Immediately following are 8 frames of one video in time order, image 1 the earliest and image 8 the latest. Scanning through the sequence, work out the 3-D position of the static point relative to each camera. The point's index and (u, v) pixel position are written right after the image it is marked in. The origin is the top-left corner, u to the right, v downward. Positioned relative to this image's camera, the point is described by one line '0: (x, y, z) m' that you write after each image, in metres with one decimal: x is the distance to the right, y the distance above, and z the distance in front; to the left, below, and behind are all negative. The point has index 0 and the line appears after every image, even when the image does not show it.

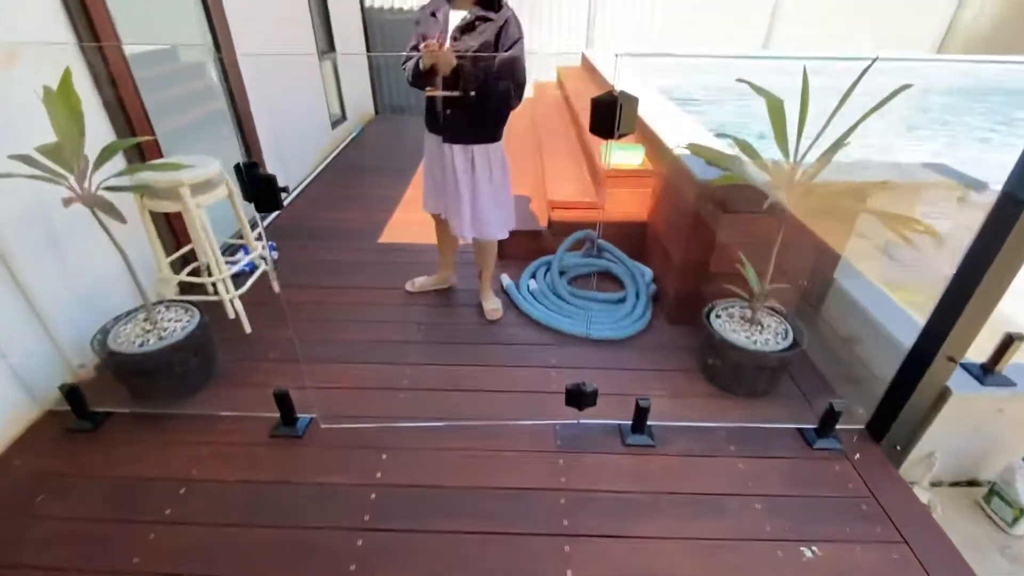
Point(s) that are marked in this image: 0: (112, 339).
0: (-1.5, -0.2, +1.8) m
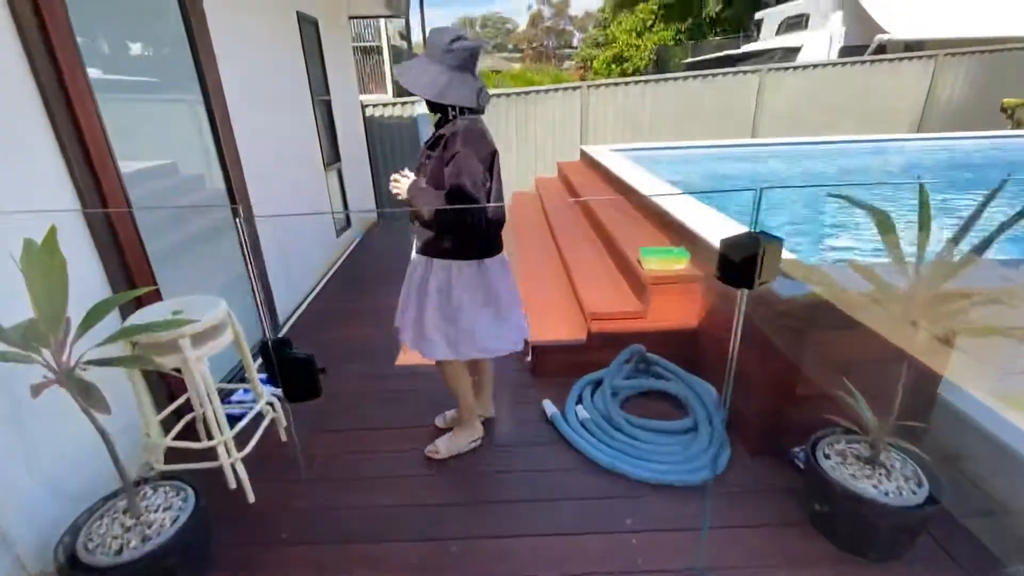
0: (-1.3, -0.8, +1.4) m
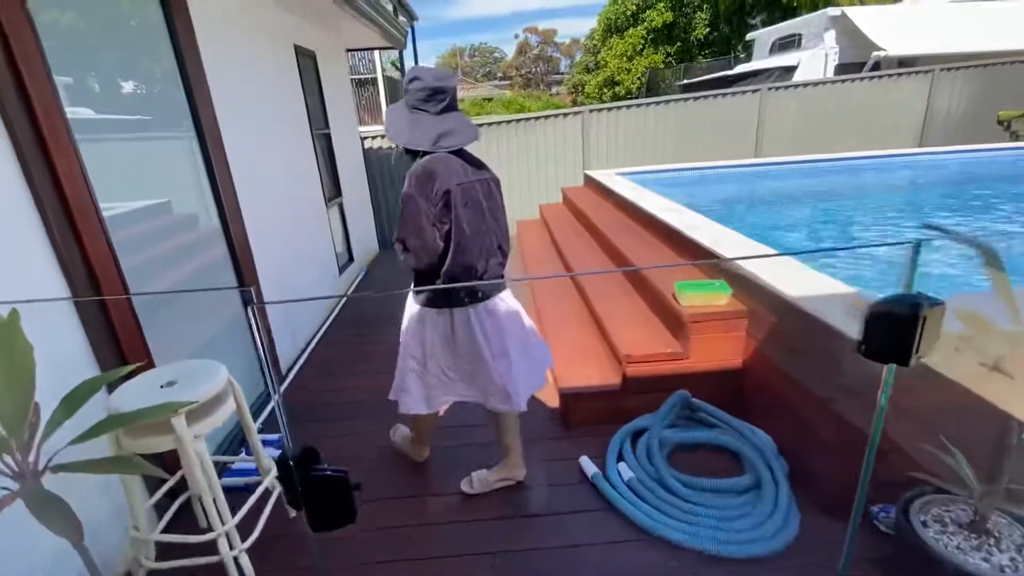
0: (-1.1, -1.0, +1.2) m
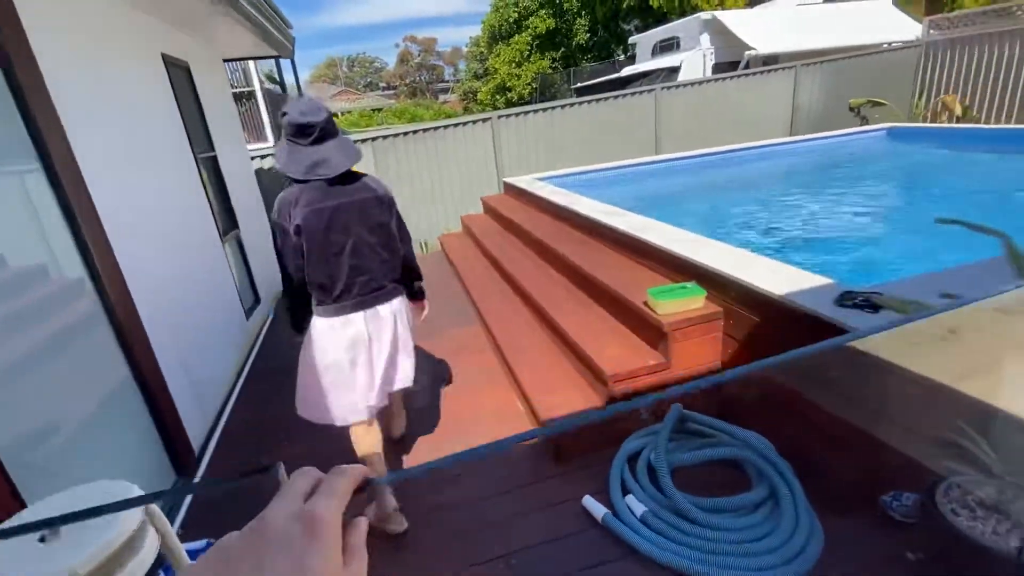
0: (-0.9, -1.2, +0.7) m
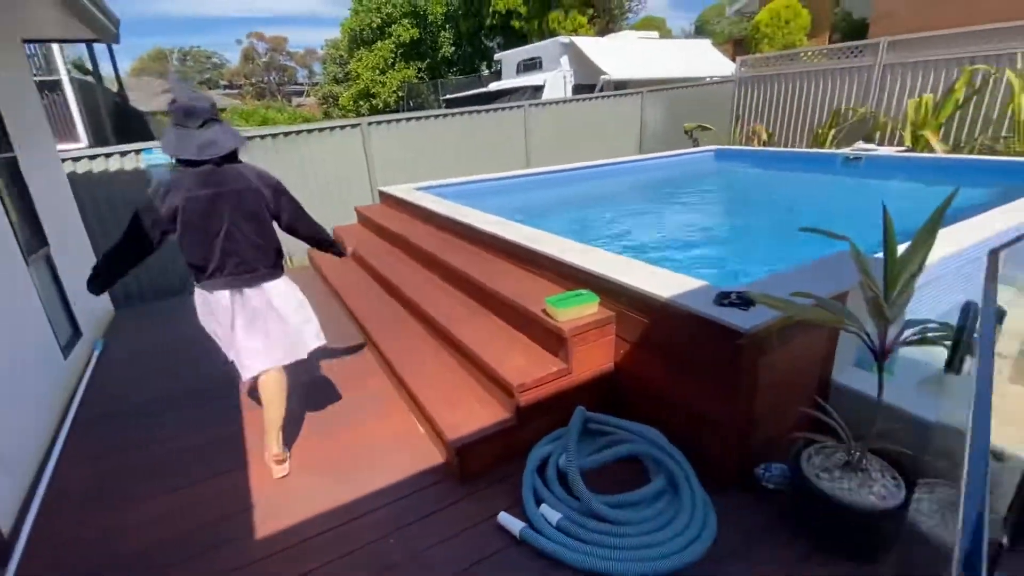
0: (-0.9, -1.3, +0.4) m
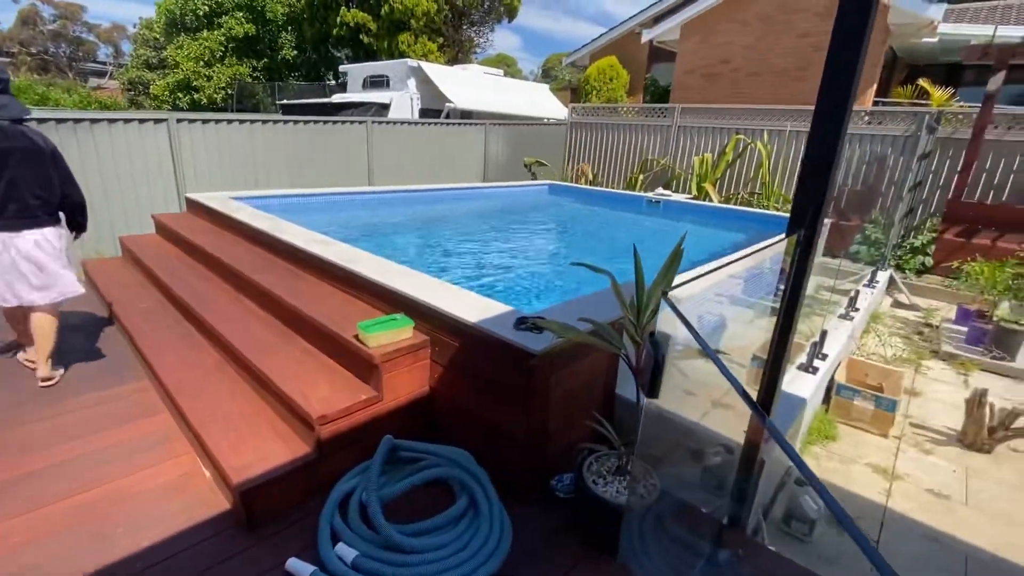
0: (-1.2, -1.3, 0.0) m
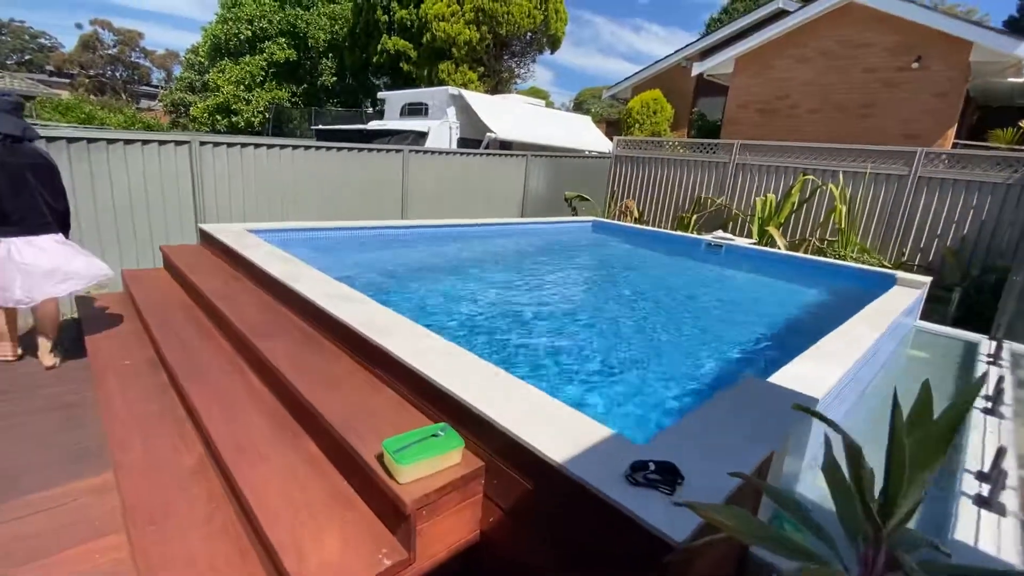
0: (-1.0, -1.5, -0.7) m
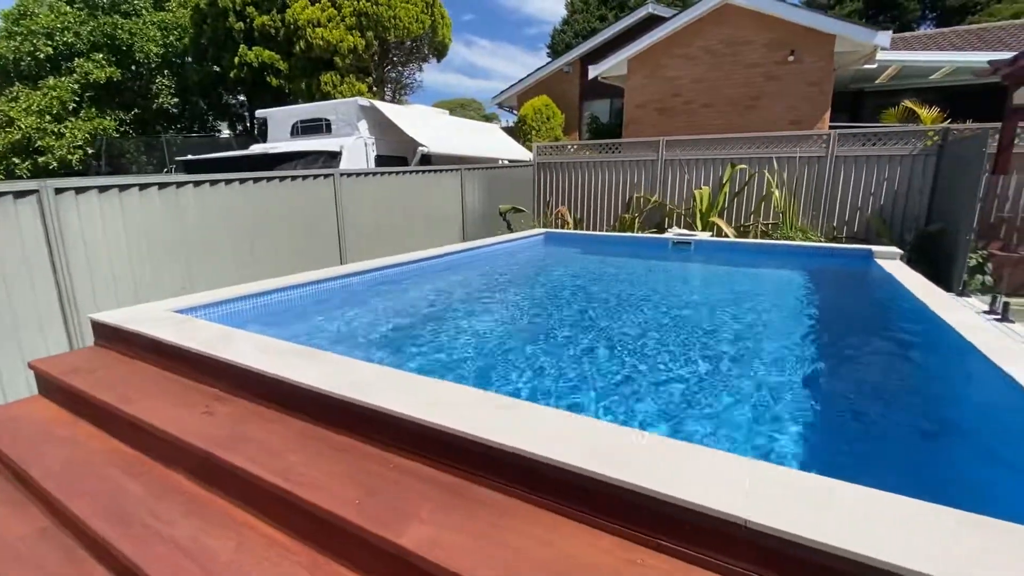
0: (+0.9, -1.6, -1.6) m
